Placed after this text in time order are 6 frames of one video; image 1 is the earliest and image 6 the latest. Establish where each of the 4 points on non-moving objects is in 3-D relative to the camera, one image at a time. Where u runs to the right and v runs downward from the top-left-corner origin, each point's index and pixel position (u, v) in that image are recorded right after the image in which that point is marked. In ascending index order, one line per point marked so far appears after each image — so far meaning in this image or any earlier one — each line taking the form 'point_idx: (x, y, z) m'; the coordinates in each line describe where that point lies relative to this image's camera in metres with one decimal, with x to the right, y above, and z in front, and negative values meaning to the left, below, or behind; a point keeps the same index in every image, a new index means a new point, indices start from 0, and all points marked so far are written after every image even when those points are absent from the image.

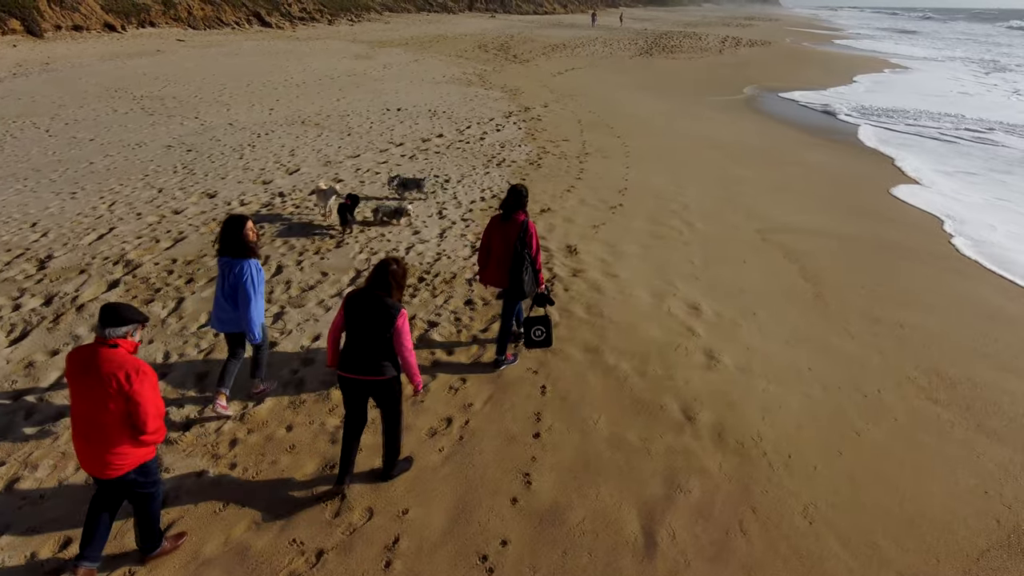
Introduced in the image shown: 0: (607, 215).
0: (+1.1, +0.8, +8.0) m
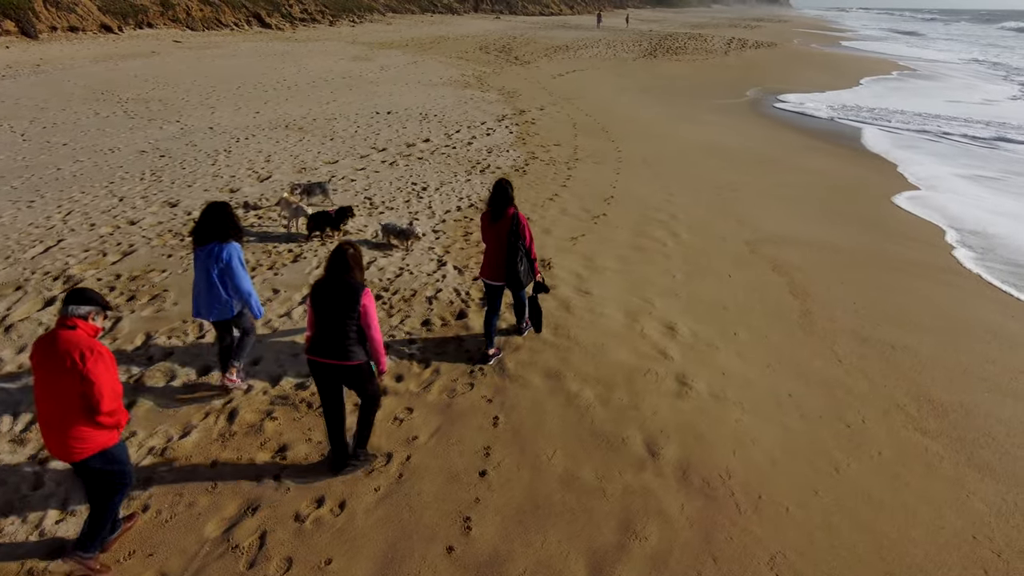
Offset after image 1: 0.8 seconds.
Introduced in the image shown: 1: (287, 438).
0: (+0.9, +0.7, +7.6) m
1: (-1.3, -0.9, +3.8) m
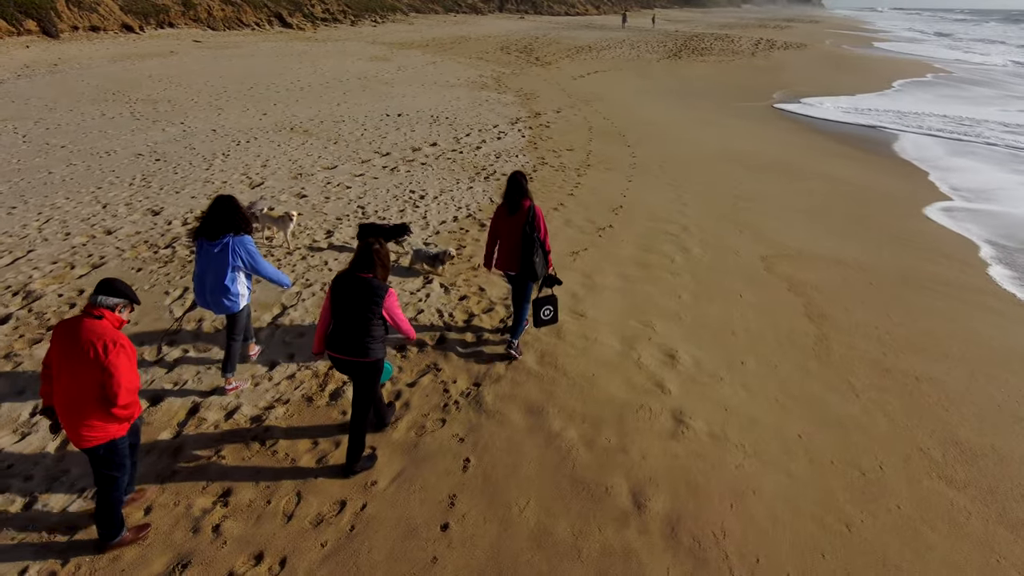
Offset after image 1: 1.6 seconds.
0: (+0.9, +0.5, +7.2) m
1: (-1.5, -1.0, +3.5) m
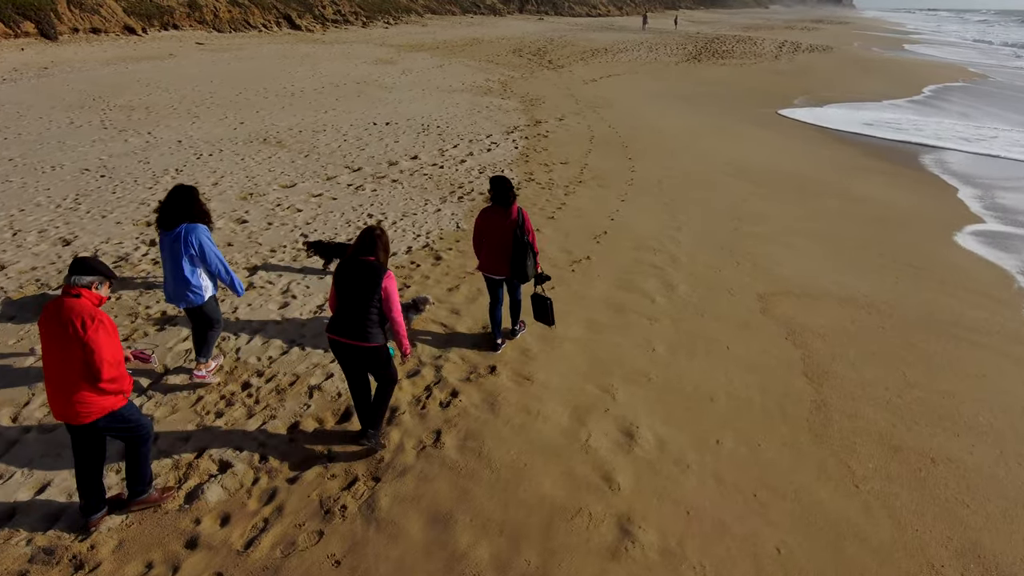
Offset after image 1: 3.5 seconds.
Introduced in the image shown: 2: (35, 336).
0: (+0.5, +0.1, +6.4) m
1: (-2.0, -1.4, +2.7) m
2: (-3.2, -0.3, +4.5) m
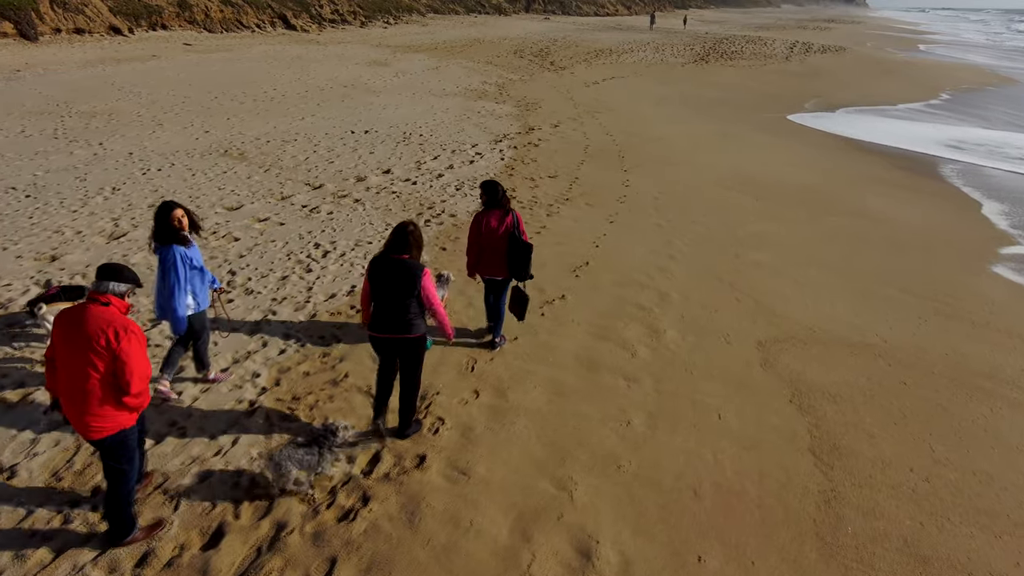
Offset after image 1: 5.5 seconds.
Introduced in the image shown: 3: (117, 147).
0: (+0.1, -0.3, +5.5) m
1: (-2.4, -1.7, +1.8) m
2: (-3.6, -0.7, +3.7) m
3: (-5.7, +2.0, +9.6) m
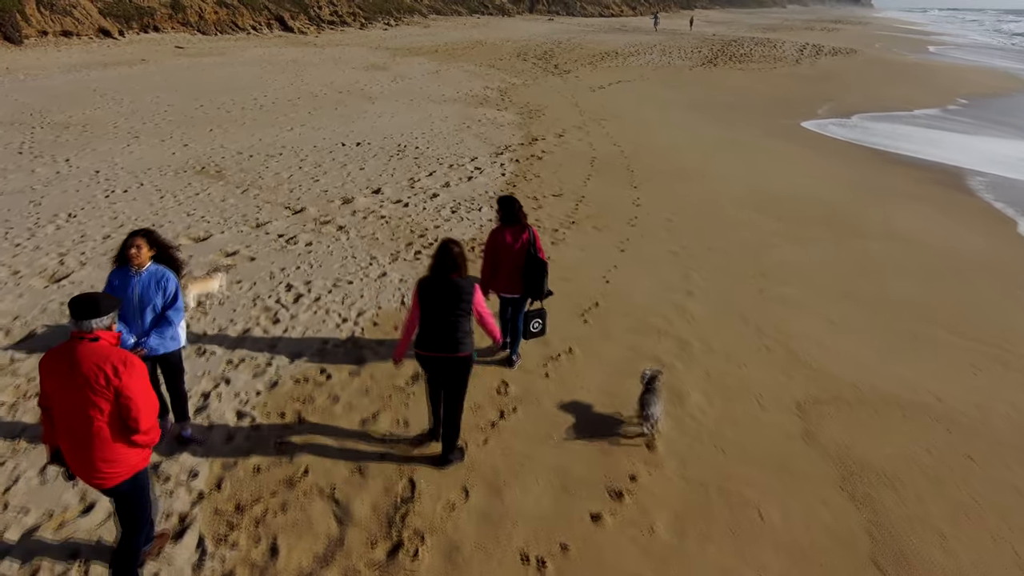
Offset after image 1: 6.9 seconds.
0: (+0.1, -0.7, +4.7) m
1: (-2.4, -2.1, +1.1) m
2: (-3.6, -1.1, +2.9) m
3: (-5.7, +1.7, +8.9) m
